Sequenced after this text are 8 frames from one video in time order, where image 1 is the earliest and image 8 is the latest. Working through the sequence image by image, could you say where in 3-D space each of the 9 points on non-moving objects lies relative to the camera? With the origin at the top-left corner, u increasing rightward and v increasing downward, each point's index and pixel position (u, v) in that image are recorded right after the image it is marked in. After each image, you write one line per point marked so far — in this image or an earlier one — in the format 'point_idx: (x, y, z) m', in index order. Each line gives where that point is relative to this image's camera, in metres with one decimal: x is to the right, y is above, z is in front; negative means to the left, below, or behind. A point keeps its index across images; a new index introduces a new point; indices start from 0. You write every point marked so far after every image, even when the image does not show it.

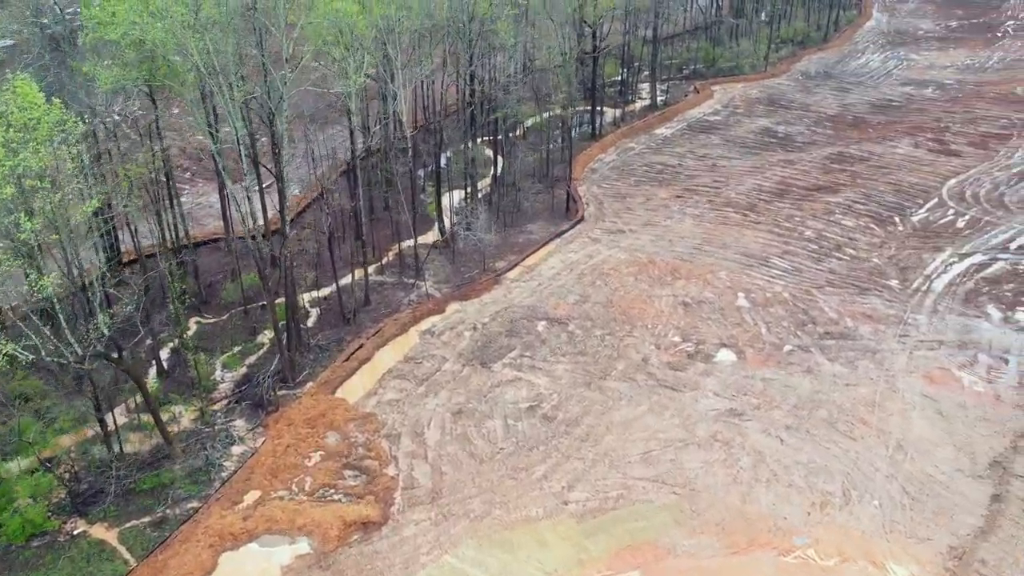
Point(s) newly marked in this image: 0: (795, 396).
0: (+5.6, -2.1, +20.0) m
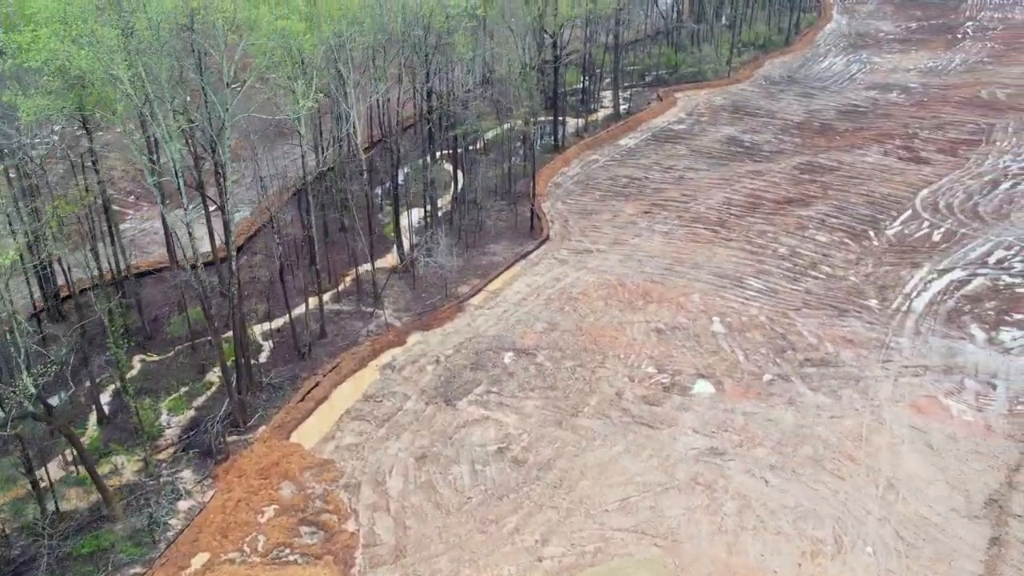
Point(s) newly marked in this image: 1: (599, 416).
0: (+5.0, -2.7, +18.9) m
1: (+1.7, -2.5, +19.8) m
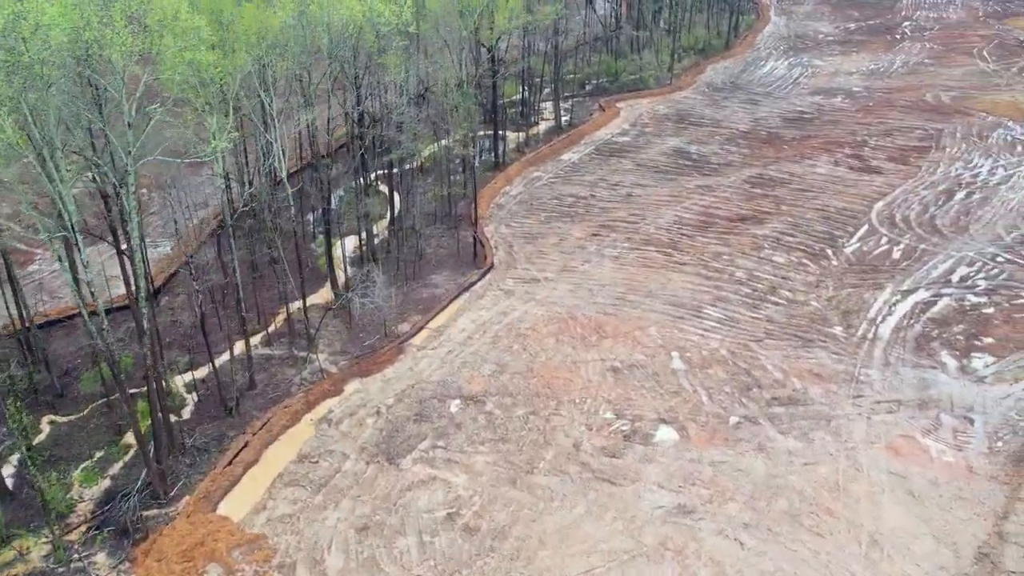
0: (+4.1, -3.4, +17.5) m
1: (+0.8, -3.3, +18.2) m
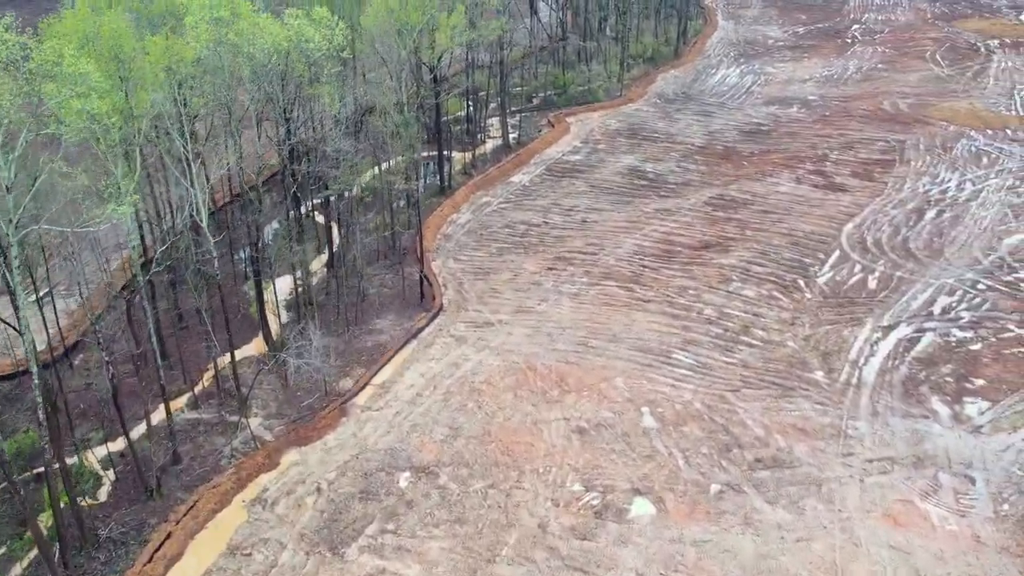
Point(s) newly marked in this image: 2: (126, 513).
0: (+3.5, -4.3, +15.7) m
1: (+0.1, -4.3, +16.2) m
2: (-7.1, -4.1, +18.5) m
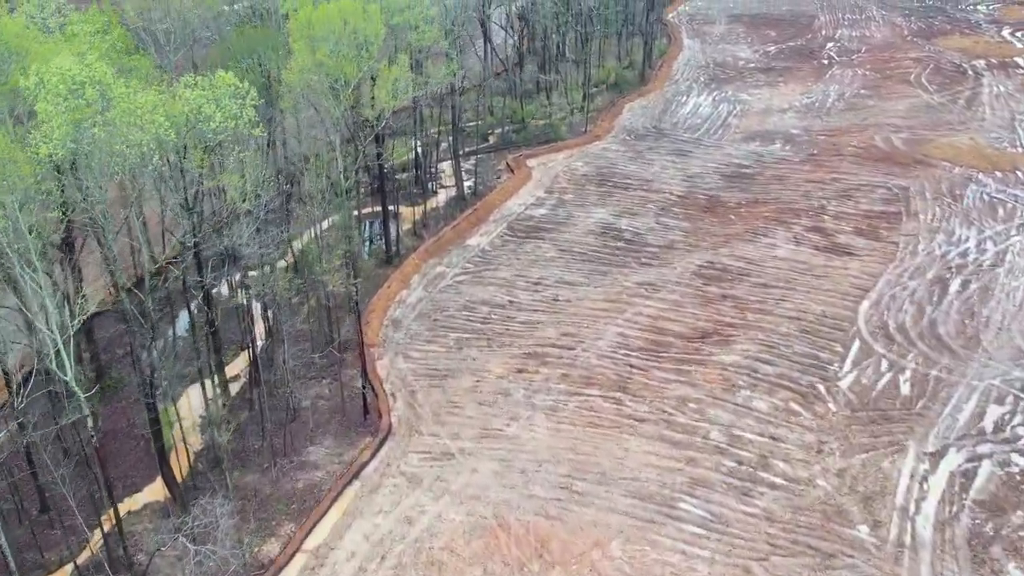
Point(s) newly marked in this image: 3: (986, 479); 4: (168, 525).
0: (+3.3, -6.6, +11.5) m
1: (-0.1, -6.7, +11.8) m
2: (-7.4, -6.7, +13.8) m
3: (+8.3, -3.3, +17.8) m
4: (-6.2, -4.3, +18.2) m
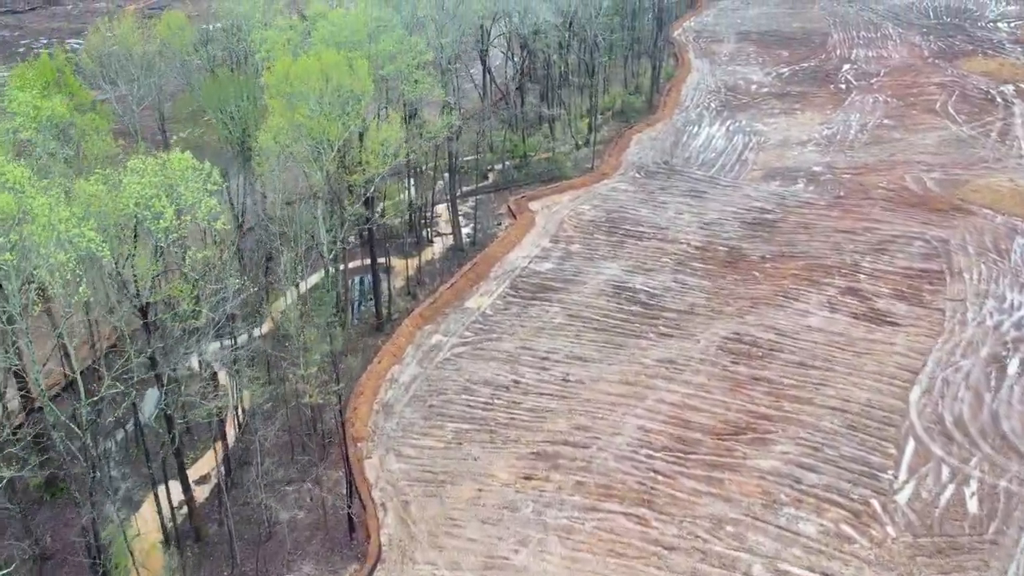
0: (+3.5, -8.4, +8.7) m
1: (+0.1, -8.5, +9.0) m
2: (-7.3, -8.5, +11.0) m
3: (+8.5, -5.2, +15.1) m
4: (-6.0, -6.2, +15.4) m
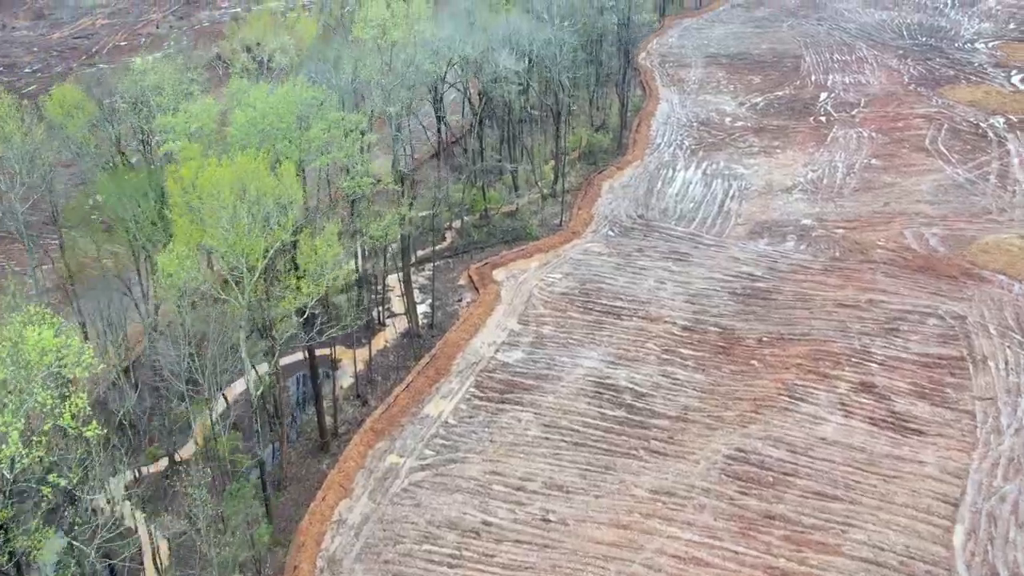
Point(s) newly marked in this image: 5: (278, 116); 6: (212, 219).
0: (+3.6, -10.8, +5.3) m
1: (+0.3, -11.0, +5.4) m
2: (-7.2, -11.1, +7.1) m
3: (+8.3, -7.4, +11.8) m
4: (-6.2, -8.7, +11.6) m
5: (-4.3, +3.2, +18.7) m
6: (-4.8, +1.2, +16.2) m
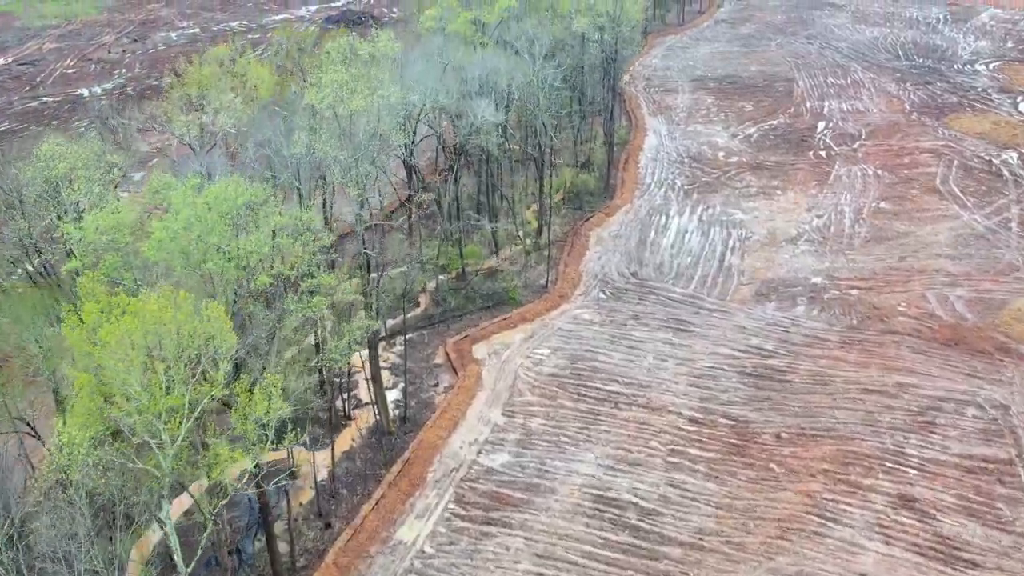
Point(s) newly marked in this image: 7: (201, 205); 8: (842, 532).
0: (+3.9, -12.9, +2.1) m
1: (+0.5, -13.1, +2.2) m
2: (-7.0, -13.3, +3.7) m
3: (+8.4, -9.4, +8.8) m
4: (-6.1, -10.9, +8.2) m
5: (-4.6, +1.0, +15.3) m
6: (-4.9, -1.0, +12.8) m
7: (-4.8, +1.5, +15.8) m
8: (+6.3, -4.7, +19.3) m
